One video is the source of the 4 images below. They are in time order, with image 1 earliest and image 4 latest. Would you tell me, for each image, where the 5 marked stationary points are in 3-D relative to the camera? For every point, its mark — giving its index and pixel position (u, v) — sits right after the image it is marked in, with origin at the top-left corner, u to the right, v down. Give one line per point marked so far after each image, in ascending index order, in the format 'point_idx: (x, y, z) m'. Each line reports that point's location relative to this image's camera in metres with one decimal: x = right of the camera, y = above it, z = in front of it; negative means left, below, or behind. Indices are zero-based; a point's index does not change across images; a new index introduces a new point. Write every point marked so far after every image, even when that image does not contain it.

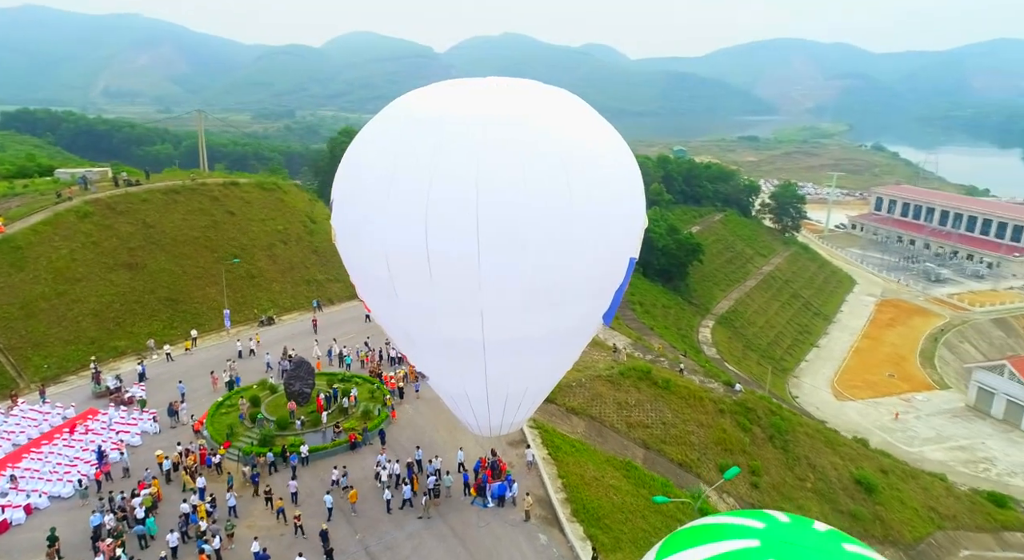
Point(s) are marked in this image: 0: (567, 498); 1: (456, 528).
0: (+1.5, -6.1, +19.5) m
1: (-1.5, -6.5, +18.4) m
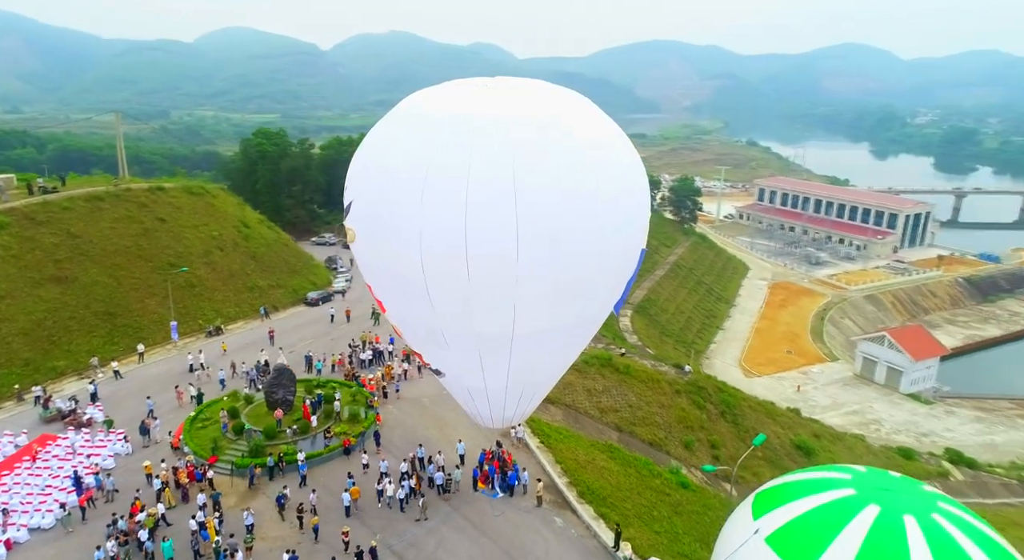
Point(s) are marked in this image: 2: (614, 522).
0: (+1.7, -5.9, +20.6) m
1: (-1.0, -6.5, +19.0) m
2: (+2.7, -6.6, +19.0) m
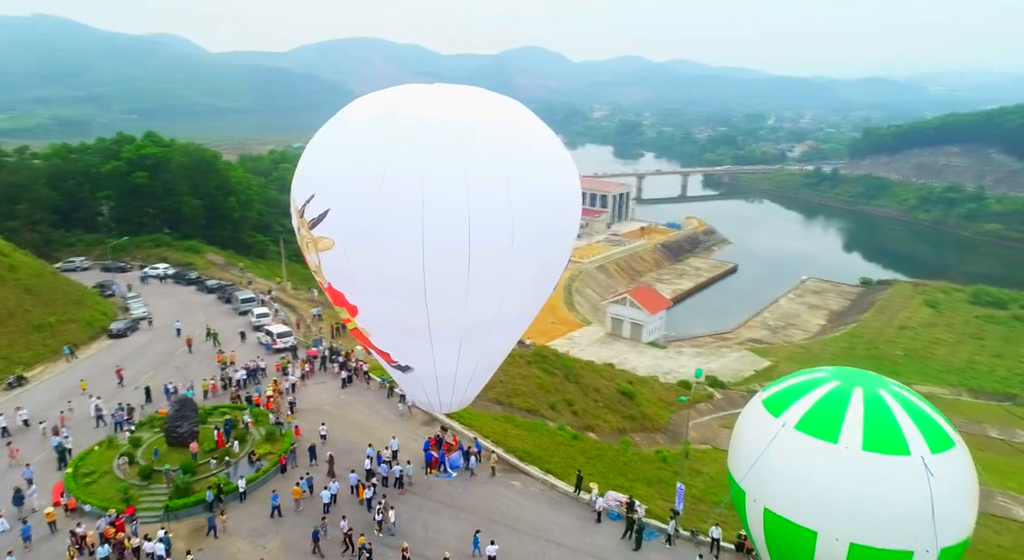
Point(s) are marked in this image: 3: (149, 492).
0: (-0.2, -5.5, +22.7) m
1: (-2.0, -6.3, +20.2) m
2: (+1.5, -6.0, +21.7) m
3: (-10.1, -5.9, +19.5) m
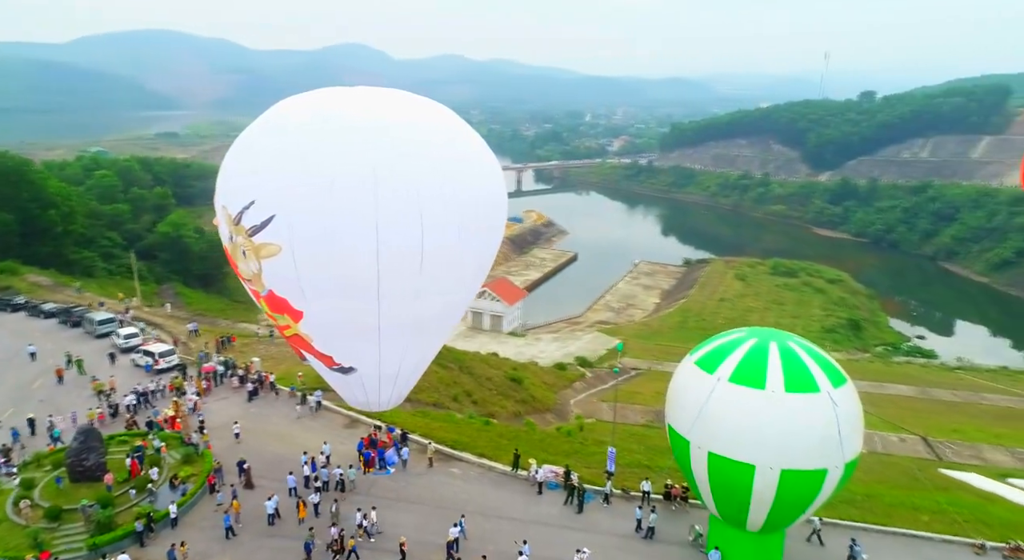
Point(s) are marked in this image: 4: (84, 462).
0: (-2.6, -5.4, +23.3) m
1: (-3.6, -6.3, +20.4) m
2: (-0.7, -5.7, +22.8) m
3: (-11.3, -6.4, +17.9) m
4: (-11.6, -5.0, +19.2) m
